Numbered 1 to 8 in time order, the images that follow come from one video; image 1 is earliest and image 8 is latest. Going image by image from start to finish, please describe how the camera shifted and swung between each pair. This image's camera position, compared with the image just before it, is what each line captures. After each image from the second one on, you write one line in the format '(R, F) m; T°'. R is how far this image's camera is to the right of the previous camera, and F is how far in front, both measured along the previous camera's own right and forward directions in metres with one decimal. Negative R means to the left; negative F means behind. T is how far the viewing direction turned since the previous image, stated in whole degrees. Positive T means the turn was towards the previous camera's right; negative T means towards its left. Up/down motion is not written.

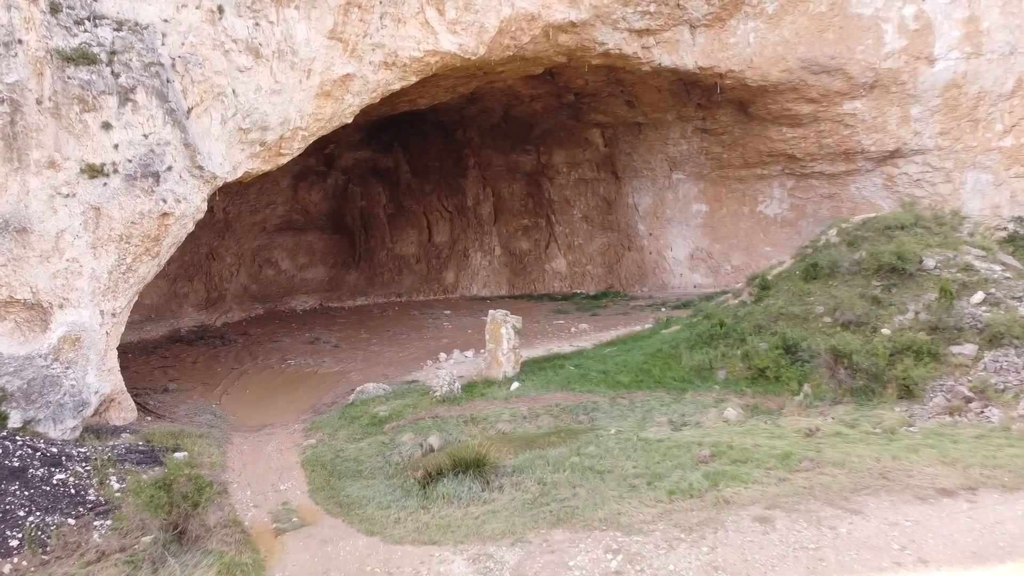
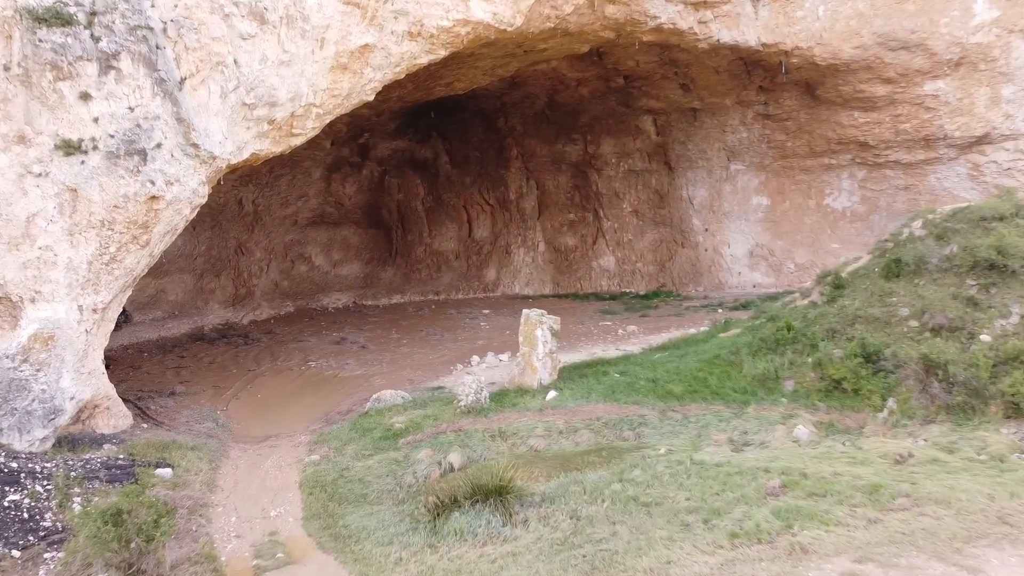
(+0.1, +1.0) m; -4°
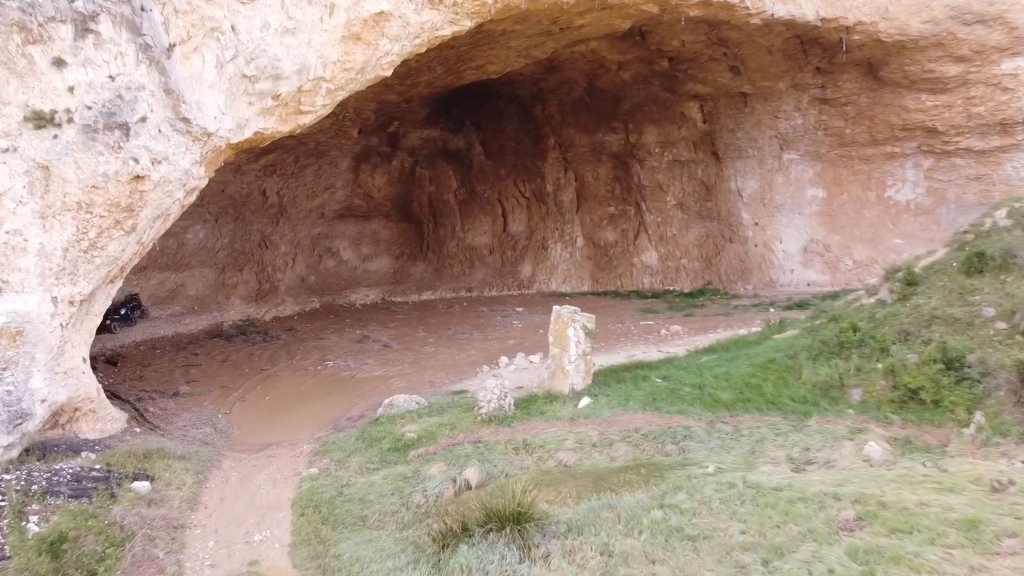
(+0.1, +0.8) m; -3°
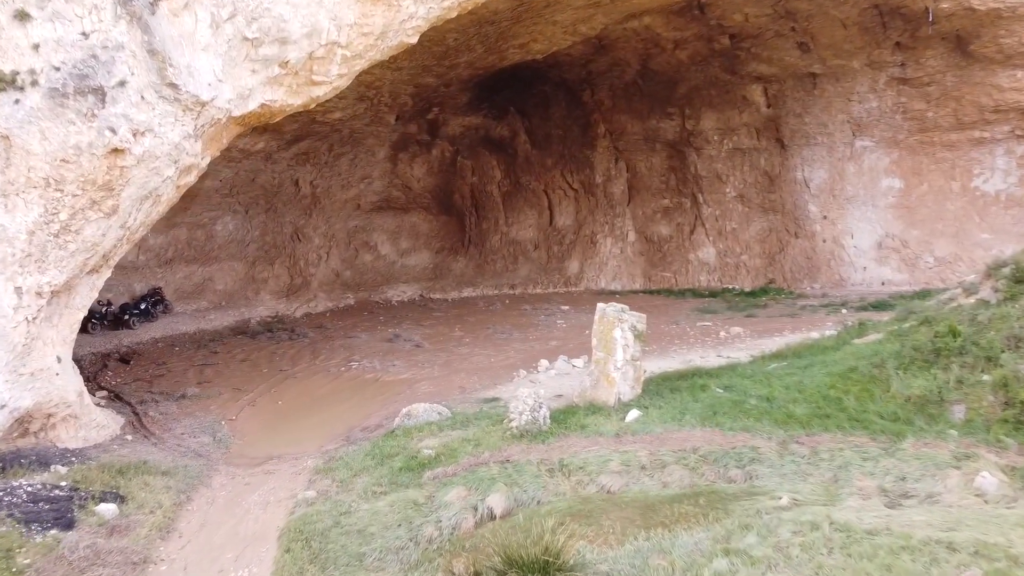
(+0.1, +0.9) m; -4°
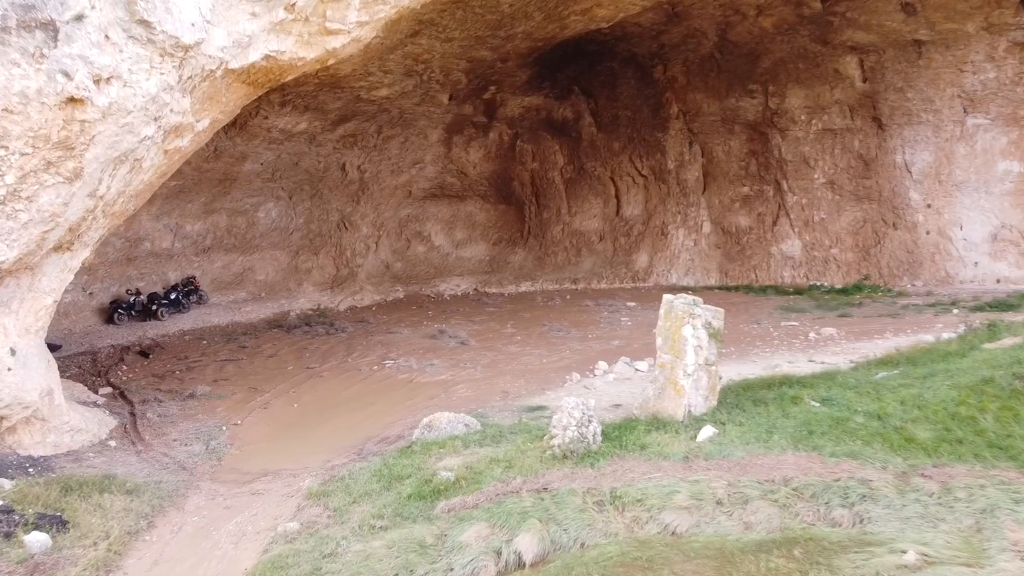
(+0.2, +1.0) m; -5°
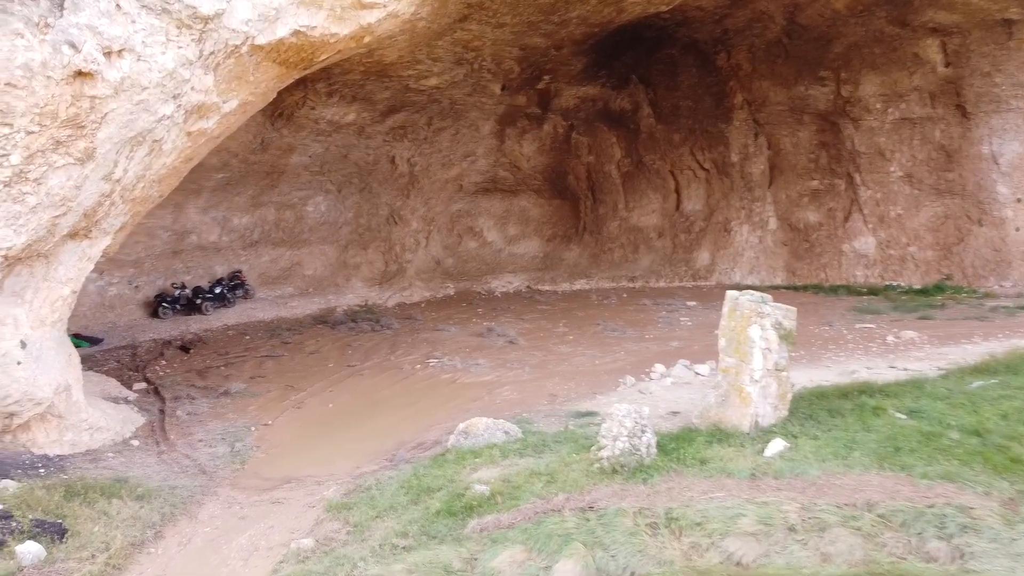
(+0.1, +0.4) m; -4°
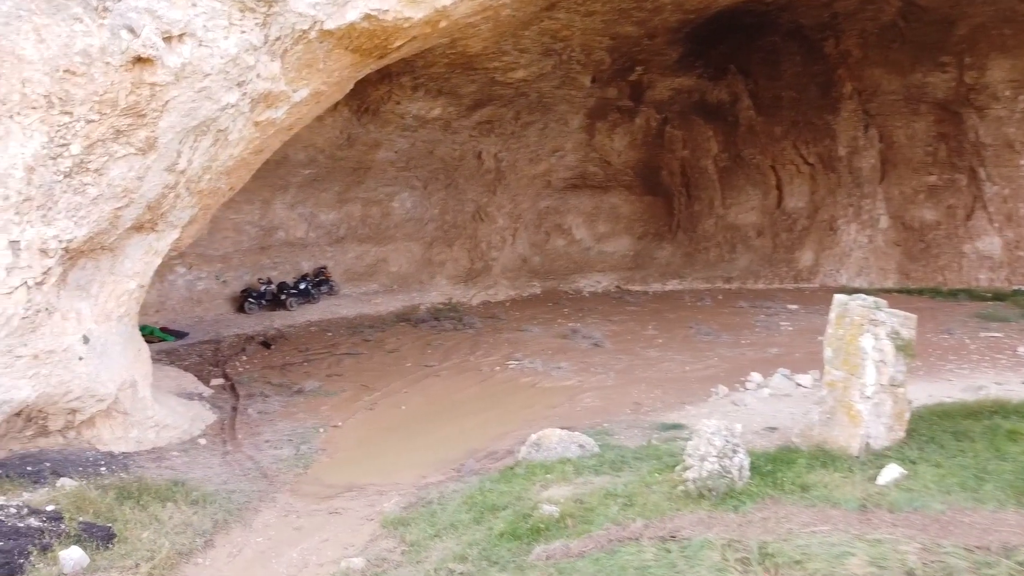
(+0.1, +0.3) m; -7°
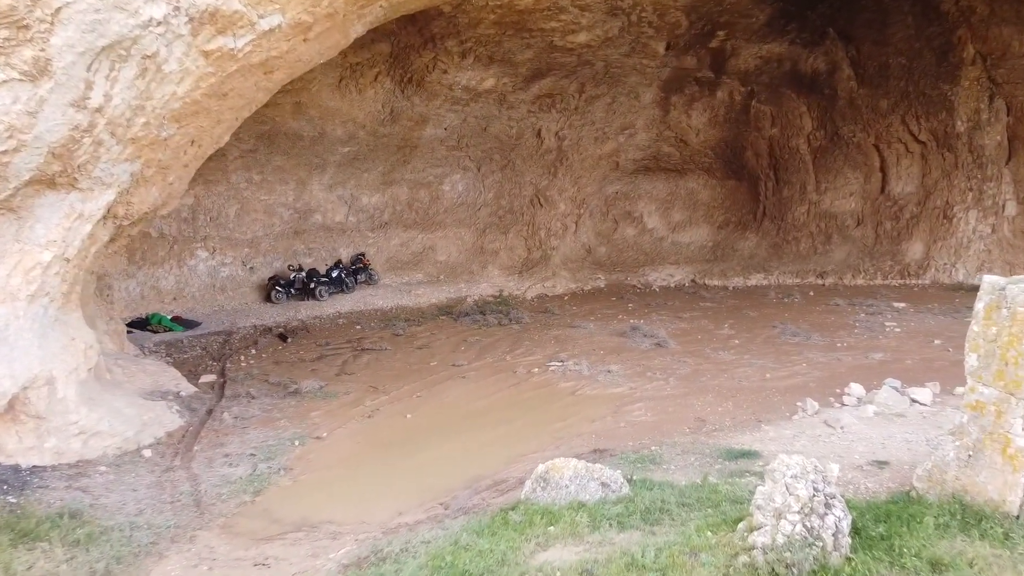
(+0.3, +1.1) m; -6°
